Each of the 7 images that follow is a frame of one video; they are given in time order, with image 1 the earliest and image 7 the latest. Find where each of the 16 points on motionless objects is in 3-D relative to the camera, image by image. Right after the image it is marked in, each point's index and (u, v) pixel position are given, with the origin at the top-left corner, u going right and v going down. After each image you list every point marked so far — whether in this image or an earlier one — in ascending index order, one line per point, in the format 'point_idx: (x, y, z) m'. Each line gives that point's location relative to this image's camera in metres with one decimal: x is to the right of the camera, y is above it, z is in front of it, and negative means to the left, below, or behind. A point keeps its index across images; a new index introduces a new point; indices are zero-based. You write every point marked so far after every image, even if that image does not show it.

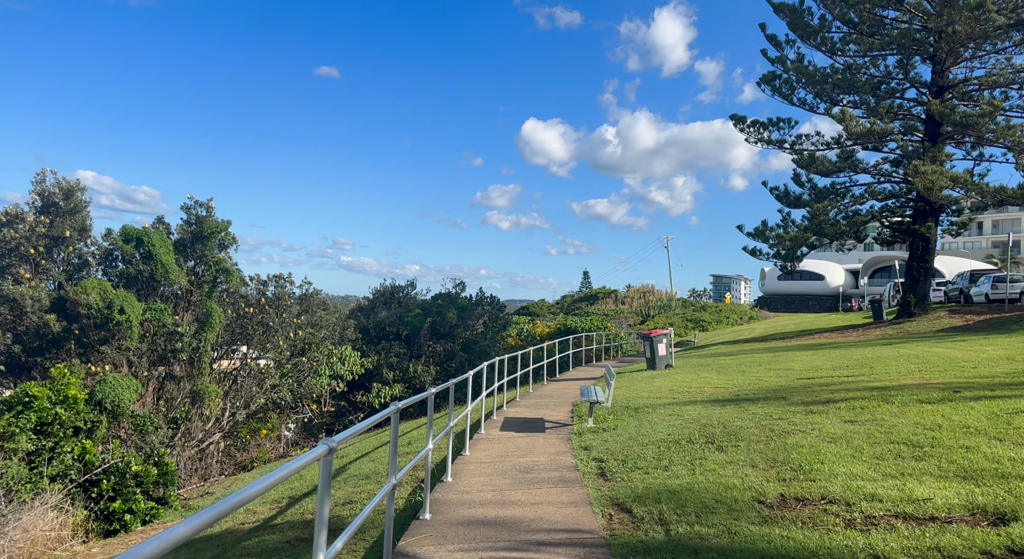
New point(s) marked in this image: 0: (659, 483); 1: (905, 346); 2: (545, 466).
0: (+1.3, -1.8, +5.8) m
1: (+9.2, -1.5, +15.0) m
2: (+0.4, -2.1, +7.2) m
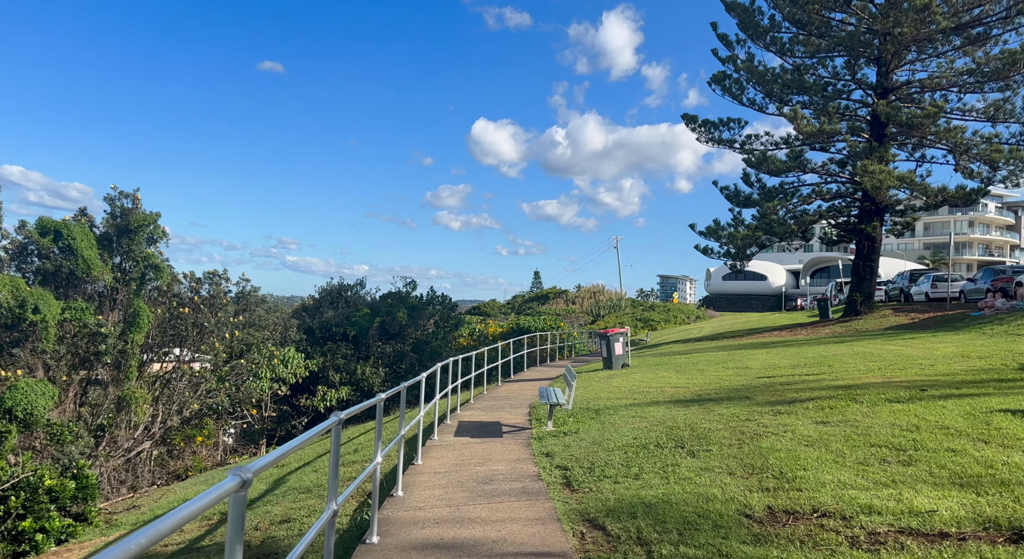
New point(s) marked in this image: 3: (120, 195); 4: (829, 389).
0: (+1.0, -1.8, +5.3) m
1: (+8.1, -1.5, +15.1) m
2: (-0.1, -2.0, +6.6) m
3: (-10.5, +2.3, +17.2) m
4: (+4.5, -1.5, +9.0) m
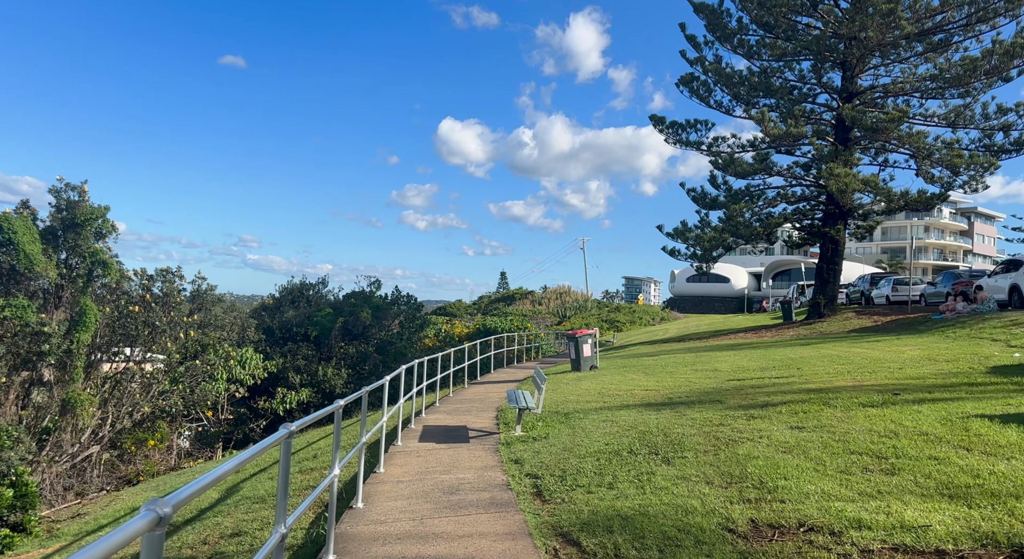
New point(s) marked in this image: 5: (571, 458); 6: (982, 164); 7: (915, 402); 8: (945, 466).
0: (+0.7, -1.8, +5.1) m
1: (+7.3, -1.6, +15.2) m
2: (-0.4, -2.0, +6.3) m
3: (-11.3, +2.4, +16.3) m
4: (+4.0, -1.6, +8.9) m
5: (+0.6, -1.9, +6.9) m
6: (+14.7, +3.7, +19.8) m
7: (+4.6, -1.4, +7.2) m
8: (+3.2, -1.4, +4.7) m
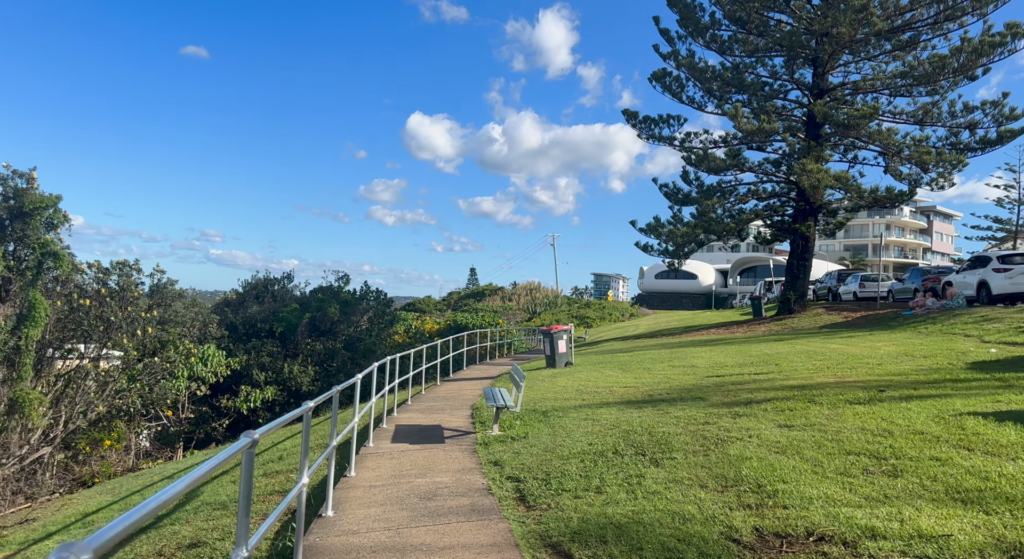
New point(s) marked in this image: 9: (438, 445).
0: (+0.6, -1.7, +4.8) m
1: (+6.7, -1.5, +15.1) m
2: (-0.6, -2.0, +5.9) m
3: (-12.0, +2.5, +15.3) m
4: (+3.7, -1.5, +8.7) m
5: (+0.4, -1.8, +6.5) m
6: (+13.8, +3.8, +20.1) m
7: (+4.3, -1.3, +7.1) m
8: (+3.1, -1.3, +4.5) m
9: (-1.0, -2.1, +8.3) m
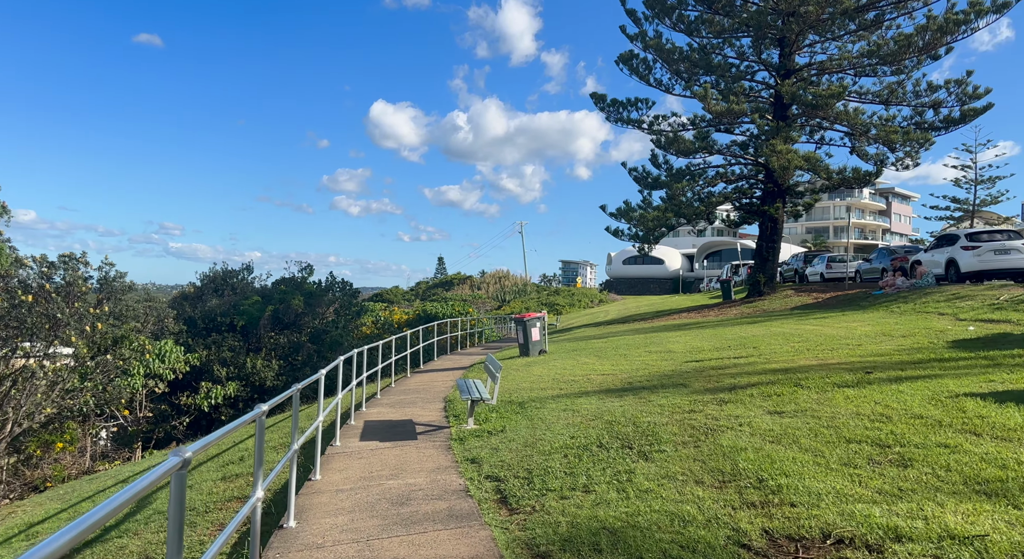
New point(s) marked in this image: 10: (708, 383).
0: (+0.5, -1.6, +4.4) m
1: (+6.1, -1.0, +15.0) m
2: (-0.8, -1.8, +5.5) m
3: (-12.7, +2.6, +14.2) m
4: (+3.4, -1.2, +8.5) m
5: (+0.2, -1.7, +6.1) m
6: (+12.8, +4.4, +20.2) m
7: (+4.1, -1.1, +6.9) m
8: (+3.0, -1.1, +4.2) m
9: (-1.2, -2.0, +7.8) m
10: (+2.6, -1.4, +8.4) m
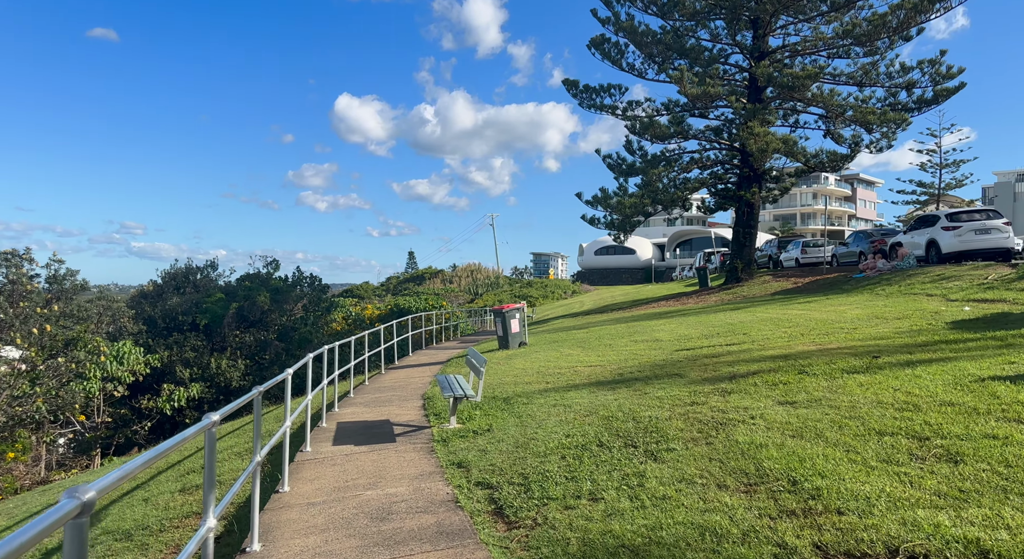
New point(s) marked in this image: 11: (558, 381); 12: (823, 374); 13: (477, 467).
0: (+0.5, -1.5, +3.8) m
1: (+5.6, -0.7, +14.7) m
2: (-0.8, -1.7, +4.9) m
3: (-13.2, +2.6, +13.0) m
4: (+3.2, -1.0, +8.0) m
5: (+0.1, -1.5, +5.5) m
6: (+12.0, +5.0, +20.1) m
7: (+3.9, -0.9, +6.5) m
8: (+3.0, -1.0, +3.8) m
9: (-1.4, -1.9, +7.2) m
10: (+2.4, -1.2, +7.9) m
11: (+0.6, -1.4, +9.0) m
12: (+3.3, -1.0, +6.7) m
13: (-0.3, -1.6, +5.7) m
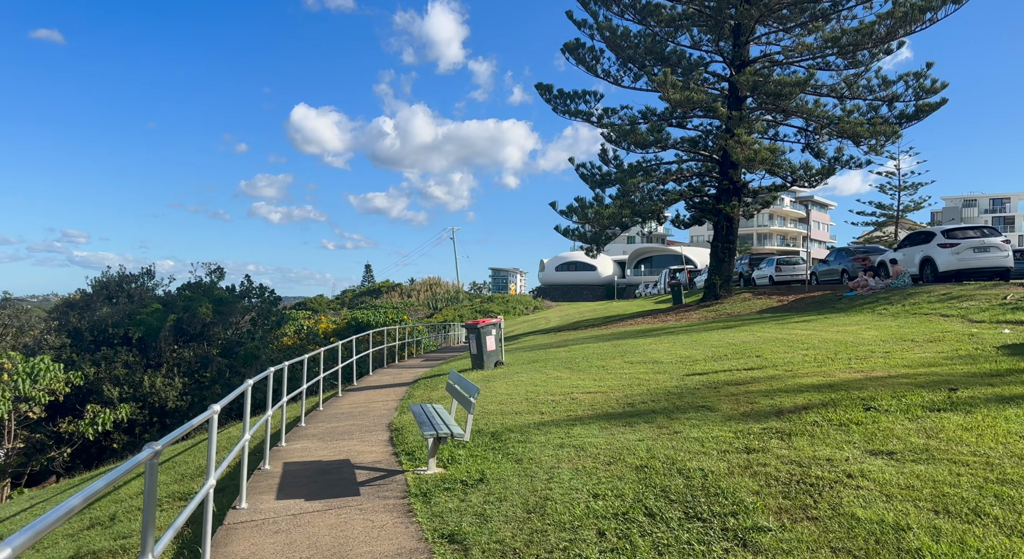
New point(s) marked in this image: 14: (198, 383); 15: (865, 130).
0: (+0.7, -1.5, +2.3) m
1: (+5.1, -1.0, +13.5) m
2: (-0.6, -1.7, +3.3) m
3: (-13.5, +2.6, +10.7) m
4: (+3.1, -1.2, +6.7) m
5: (+0.2, -1.6, +4.0) m
6: (+11.2, +4.4, +19.5) m
7: (+4.0, -1.0, +5.2) m
8: (+3.2, -1.0, +2.5) m
9: (-1.4, -1.9, +5.6) m
10: (+2.3, -1.3, +6.6) m
11: (+0.5, -1.6, +7.5) m
12: (+3.3, -1.1, +5.4) m
13: (-0.2, -1.7, +4.1) m
14: (-9.5, -3.1, +19.4) m
15: (+10.7, +4.4, +19.5) m
